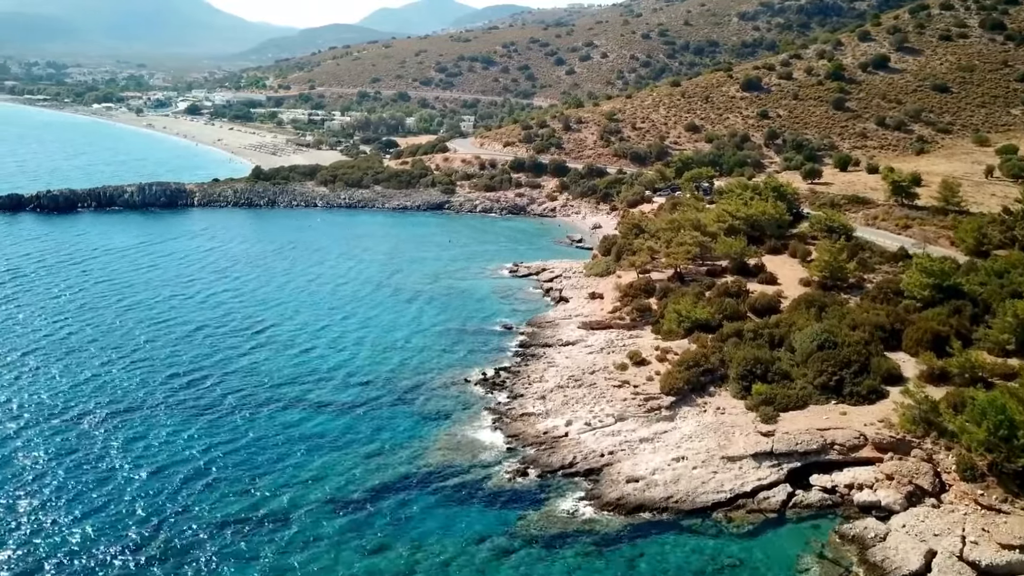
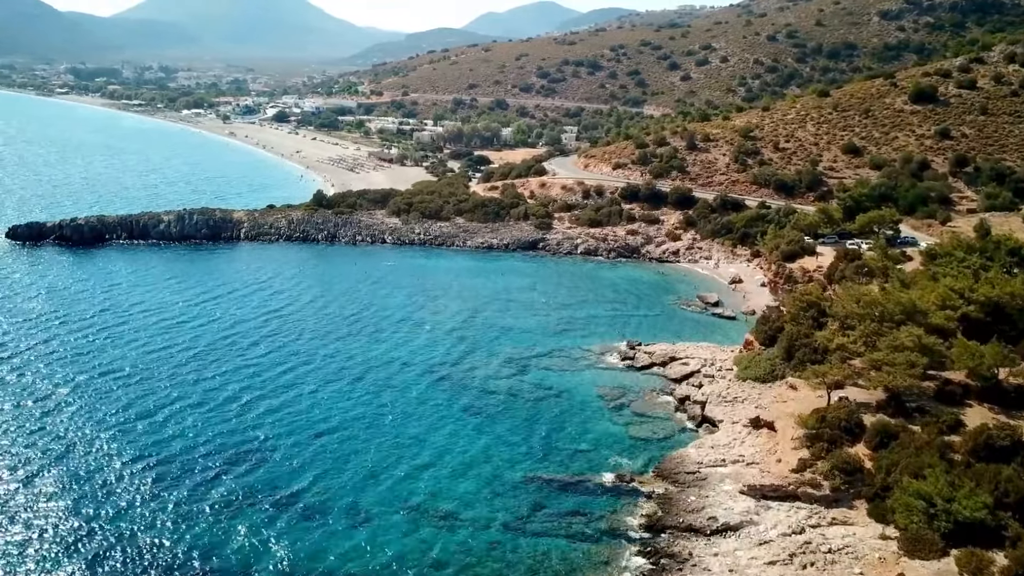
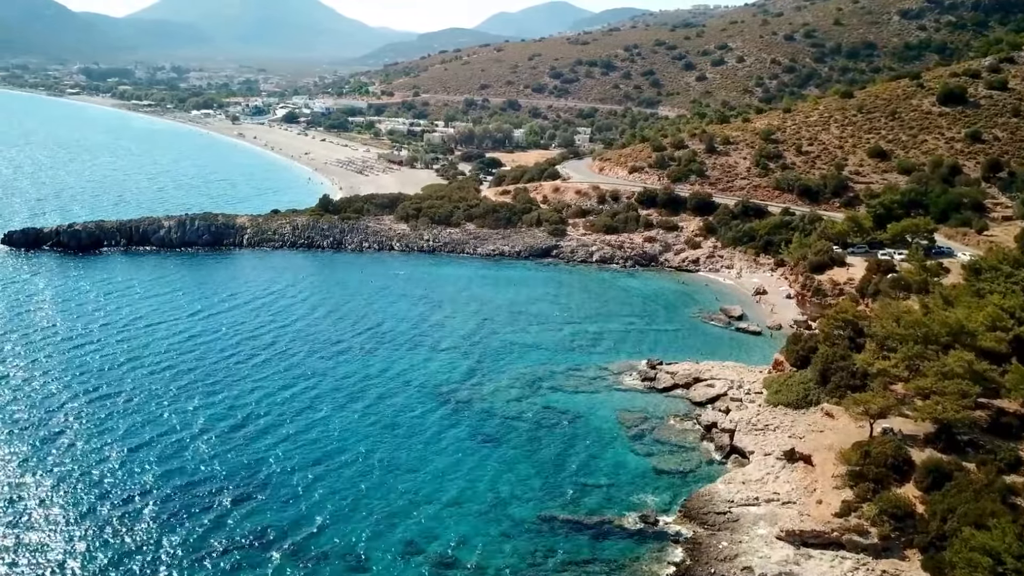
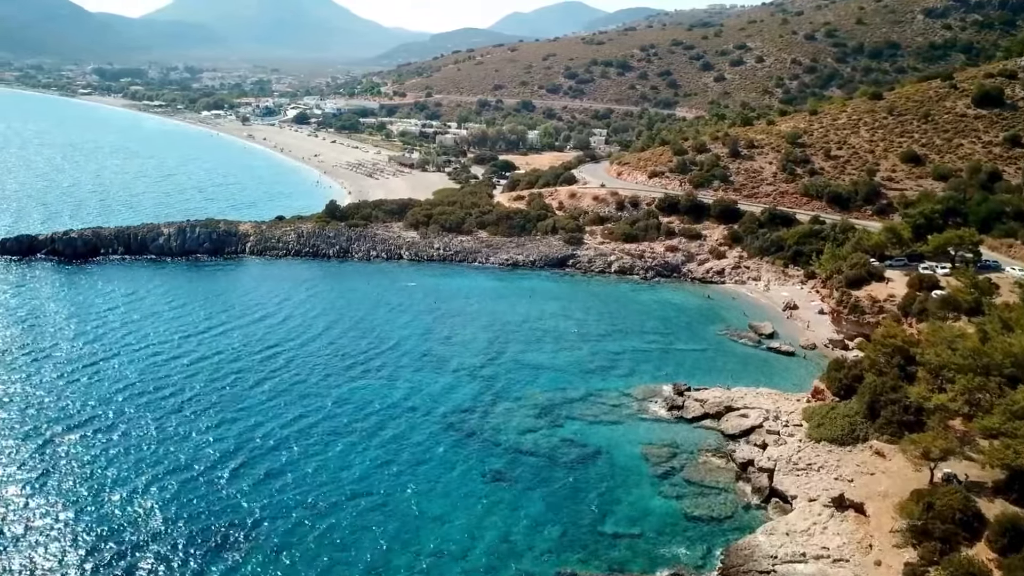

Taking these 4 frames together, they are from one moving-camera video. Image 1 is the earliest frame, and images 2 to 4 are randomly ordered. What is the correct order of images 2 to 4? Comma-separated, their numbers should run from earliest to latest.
2, 3, 4
